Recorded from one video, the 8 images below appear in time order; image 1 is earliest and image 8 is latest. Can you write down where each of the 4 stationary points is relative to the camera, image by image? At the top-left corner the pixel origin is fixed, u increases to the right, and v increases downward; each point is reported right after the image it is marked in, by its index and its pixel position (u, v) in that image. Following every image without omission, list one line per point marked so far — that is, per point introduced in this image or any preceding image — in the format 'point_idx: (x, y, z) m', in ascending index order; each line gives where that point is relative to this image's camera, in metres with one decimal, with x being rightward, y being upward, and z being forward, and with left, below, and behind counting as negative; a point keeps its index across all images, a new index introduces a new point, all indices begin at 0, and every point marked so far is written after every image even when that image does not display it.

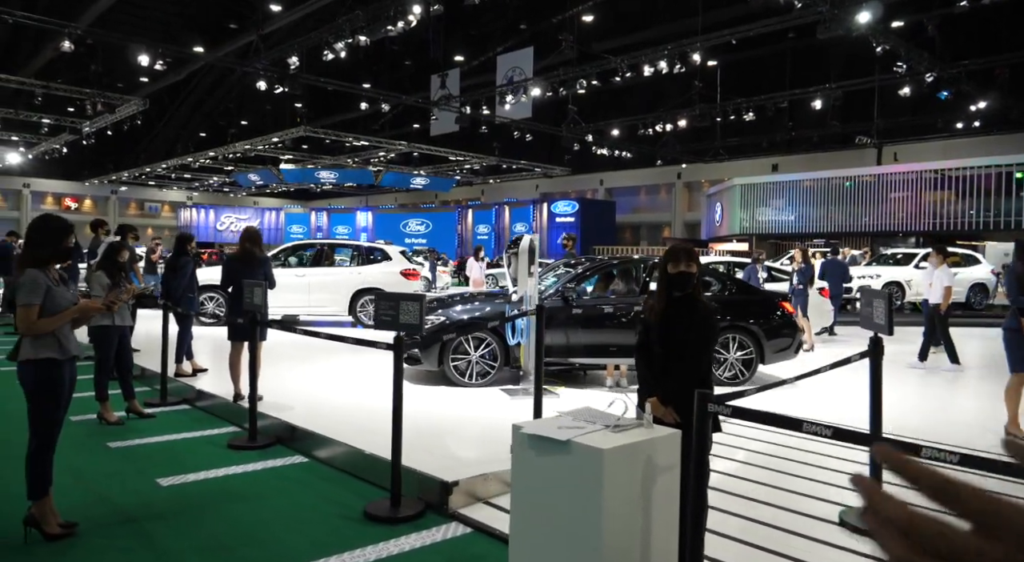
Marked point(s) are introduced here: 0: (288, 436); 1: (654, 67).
0: (-1.5, -1.0, +5.1) m
1: (+3.1, +5.2, +18.6) m
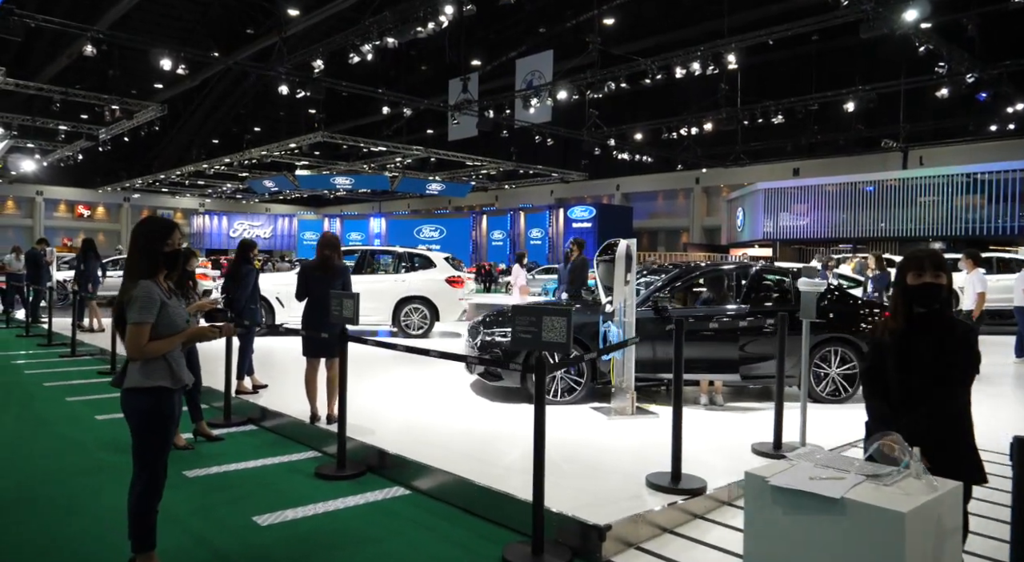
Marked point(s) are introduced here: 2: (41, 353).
0: (-0.8, -1.1, +4.6) m
1: (+4.0, +5.1, +18.1) m
2: (-6.1, -0.9, +9.7) m
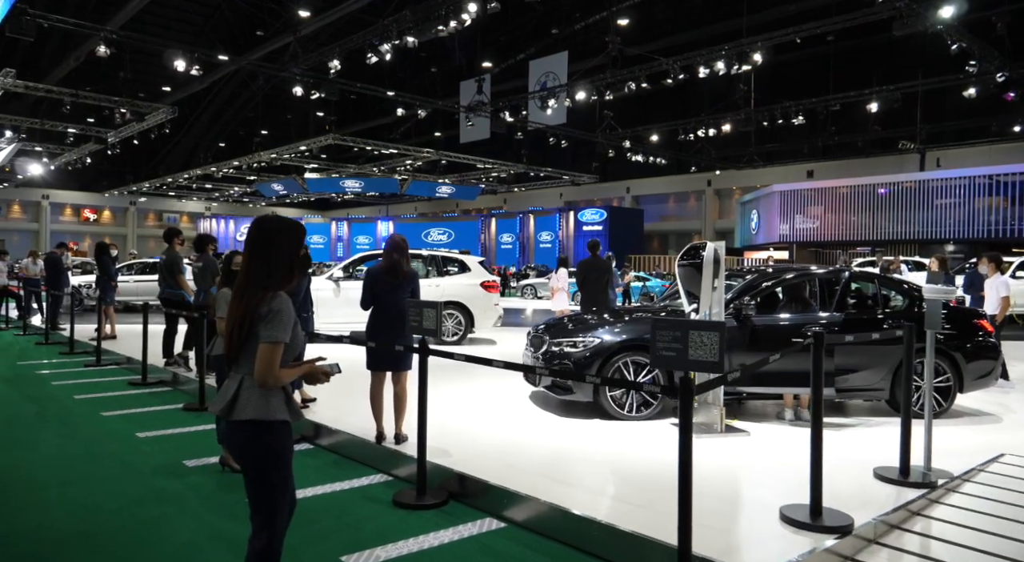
0: (-0.3, -1.2, +4.1) m
1: (+4.5, +5.0, +17.7) m
2: (-5.5, -1.0, +9.2) m
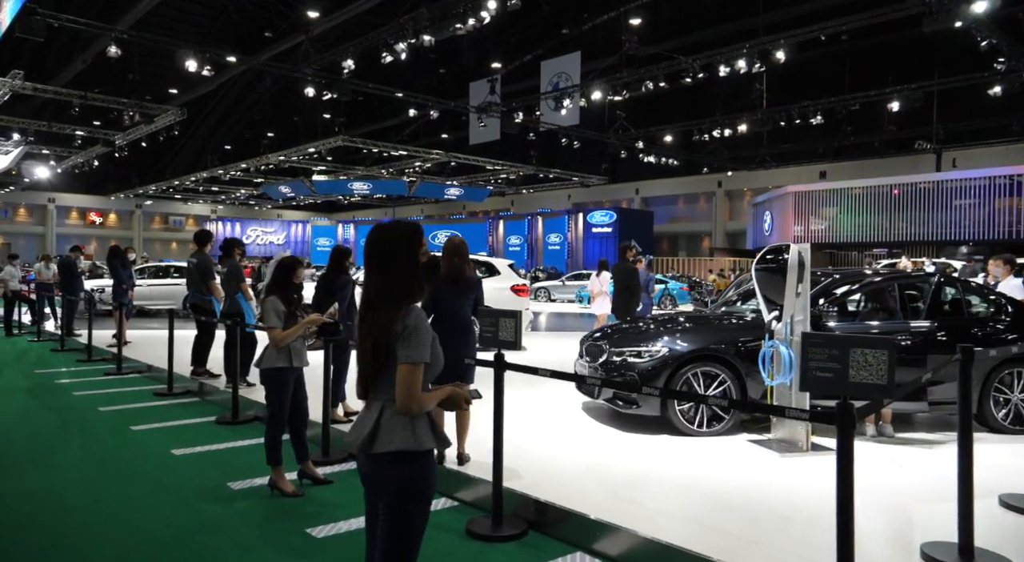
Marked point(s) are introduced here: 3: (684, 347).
0: (+0.1, -1.2, +3.7) m
1: (+5.0, +4.9, +17.3) m
2: (-5.1, -1.1, +8.9) m
3: (+1.2, -0.5, +5.3) m
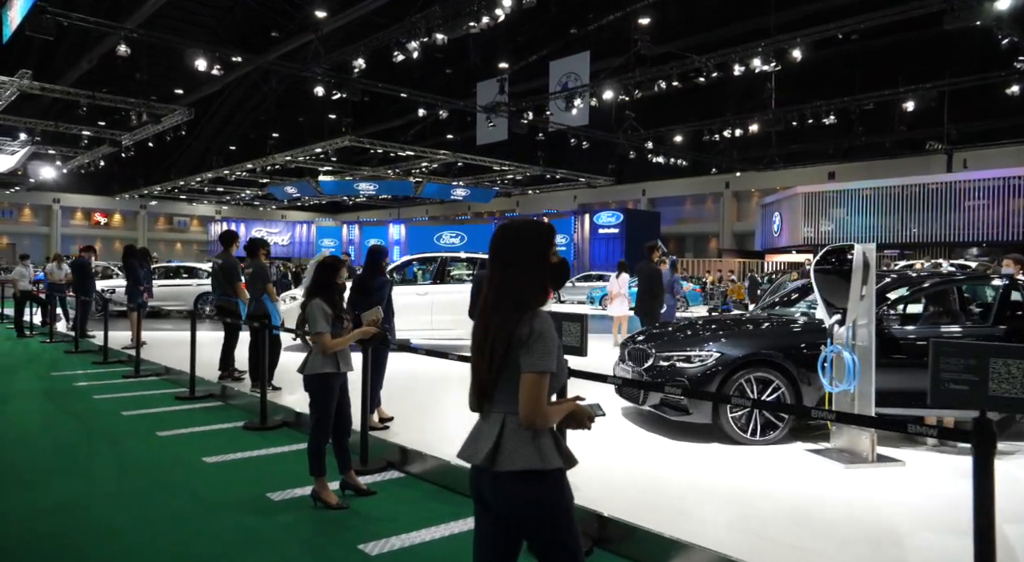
0: (+0.4, -1.2, +3.5) m
1: (+5.3, +4.9, +17.1) m
2: (-4.8, -1.1, +8.7) m
3: (+1.5, -0.5, +5.1) m
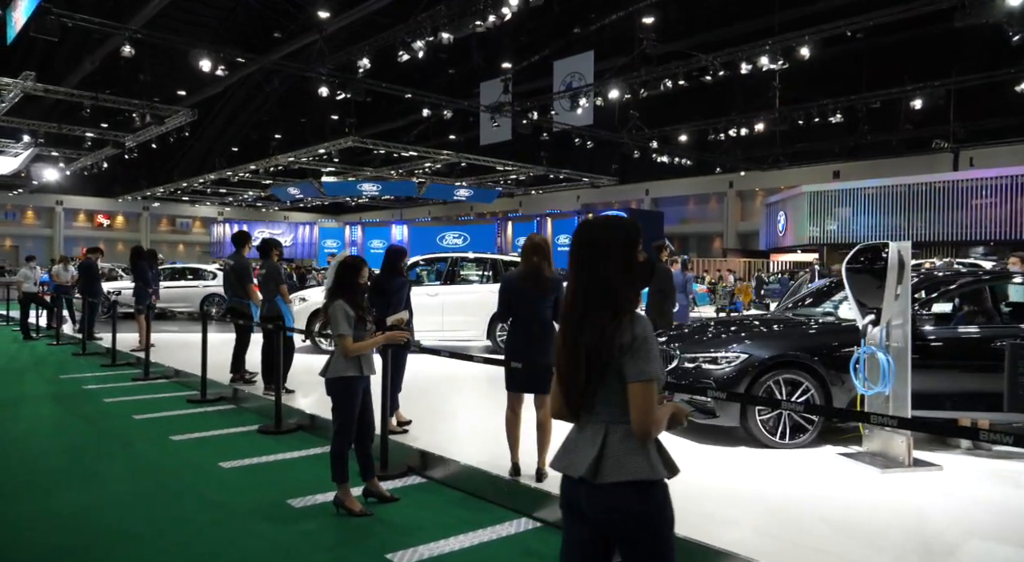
0: (+0.6, -1.2, +3.4) m
1: (+5.5, +4.9, +16.9) m
2: (-4.6, -1.1, +8.6) m
3: (+1.7, -0.5, +5.0) m
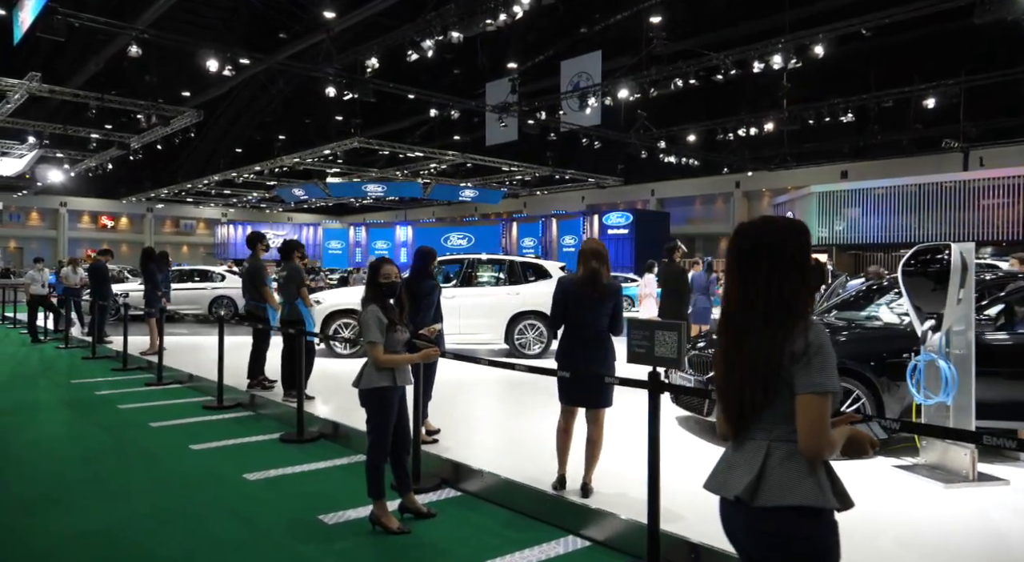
0: (+0.8, -1.2, +3.2) m
1: (+5.8, +4.9, +16.7) m
2: (-4.4, -1.1, +8.4) m
3: (+1.9, -0.5, +4.7) m
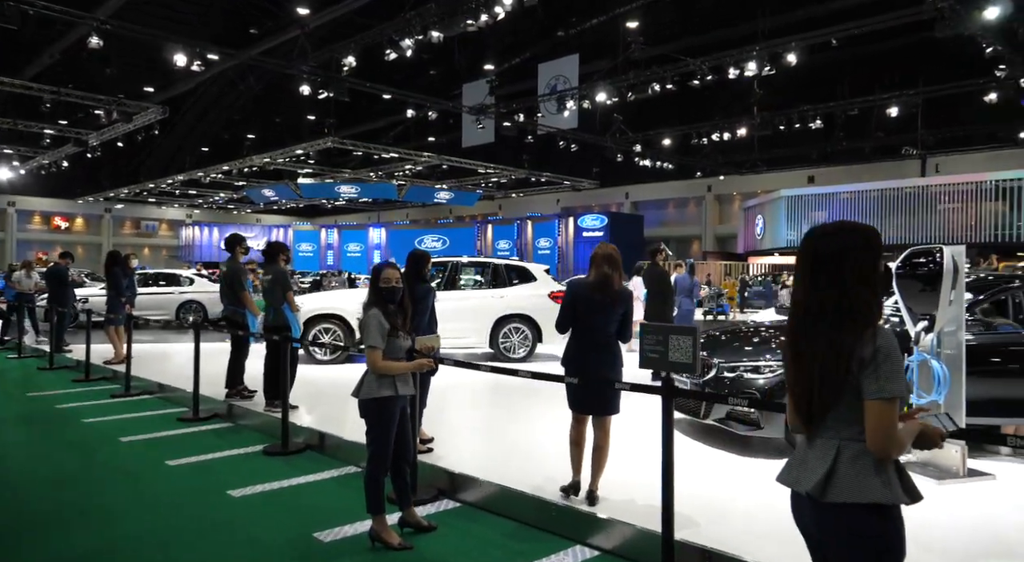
0: (+0.9, -1.2, +3.1) m
1: (+5.3, +4.8, +16.8) m
2: (-4.5, -1.1, +8.1) m
3: (+1.9, -0.5, +4.7) m
